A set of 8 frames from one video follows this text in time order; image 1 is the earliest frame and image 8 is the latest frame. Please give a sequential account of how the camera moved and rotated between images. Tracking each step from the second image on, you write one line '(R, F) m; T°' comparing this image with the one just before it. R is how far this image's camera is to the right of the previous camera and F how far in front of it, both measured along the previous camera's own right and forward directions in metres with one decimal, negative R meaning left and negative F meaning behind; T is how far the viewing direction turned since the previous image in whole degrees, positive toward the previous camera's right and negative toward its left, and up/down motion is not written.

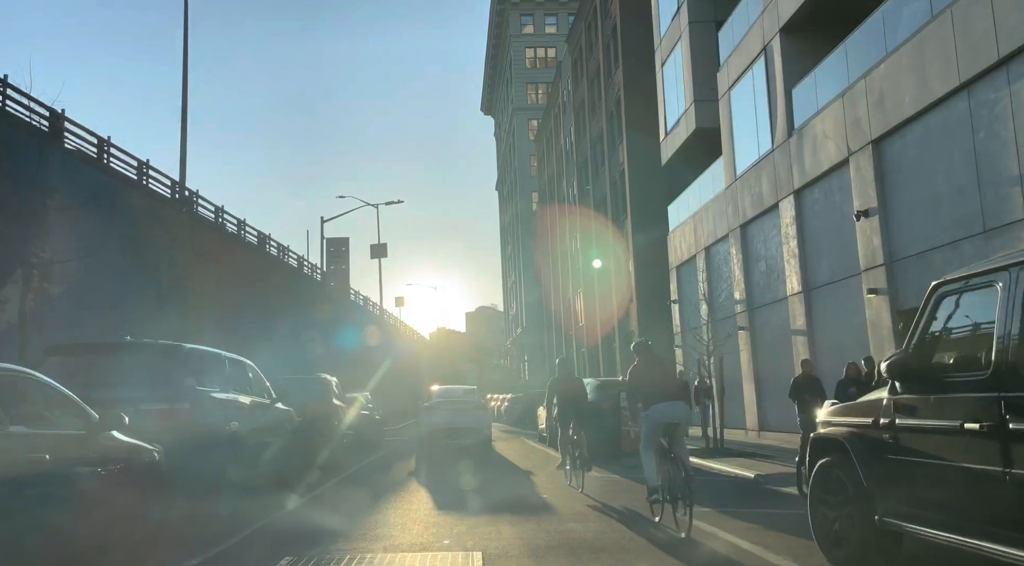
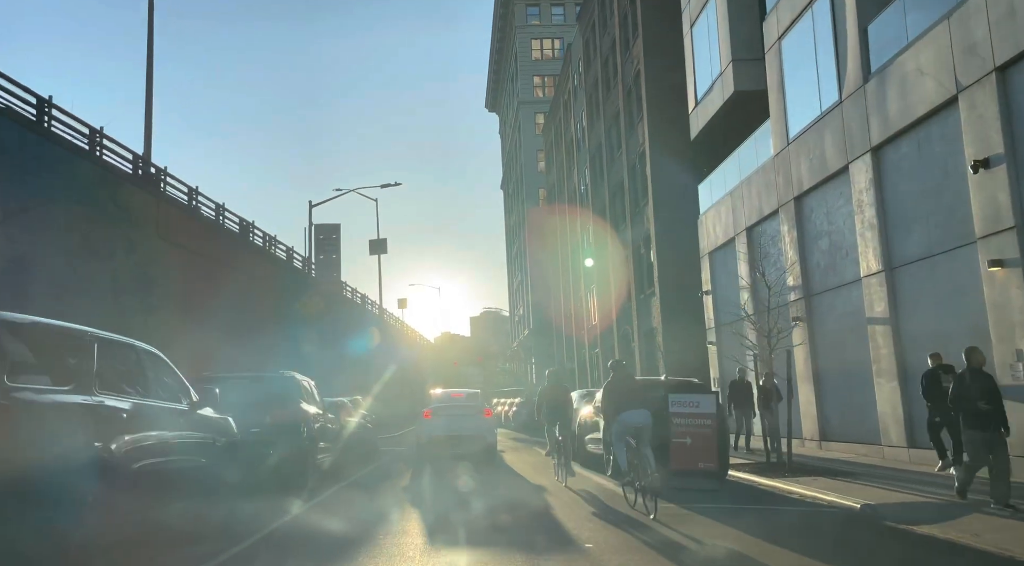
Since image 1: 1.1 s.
(-0.2, +2.8) m; 0°
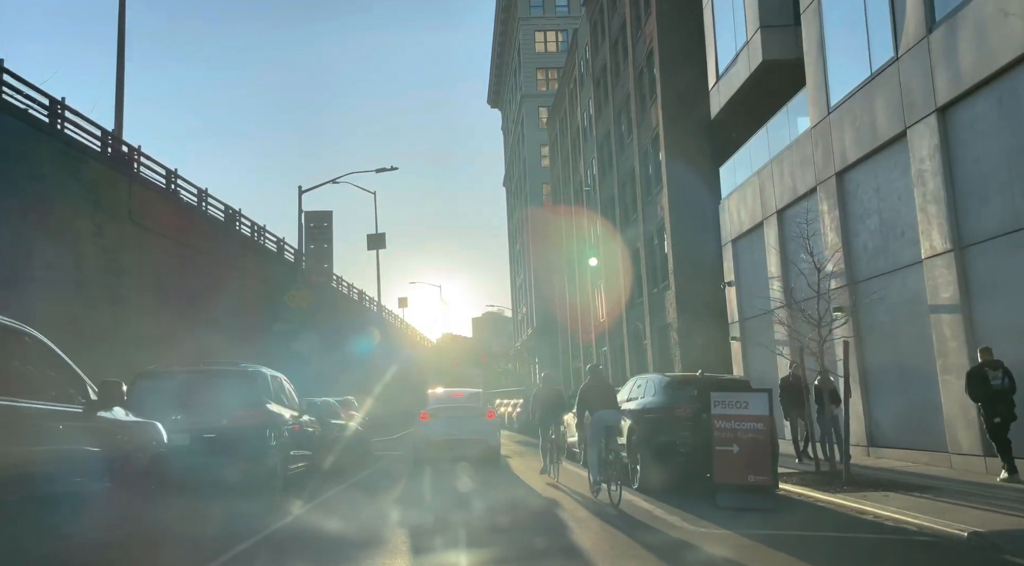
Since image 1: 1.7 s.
(-0.1, +1.7) m; 0°
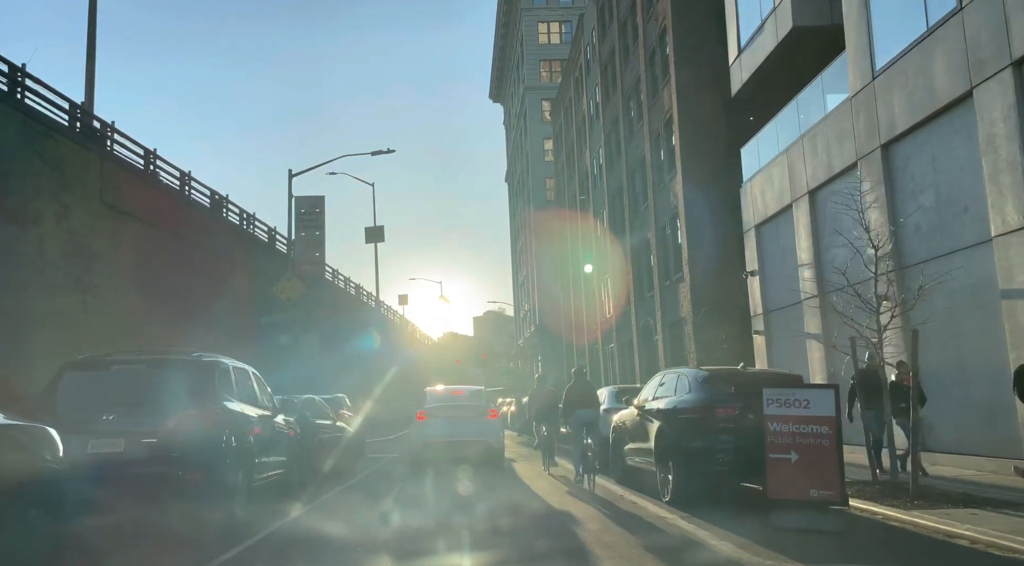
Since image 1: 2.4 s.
(-0.1, +1.5) m; 0°
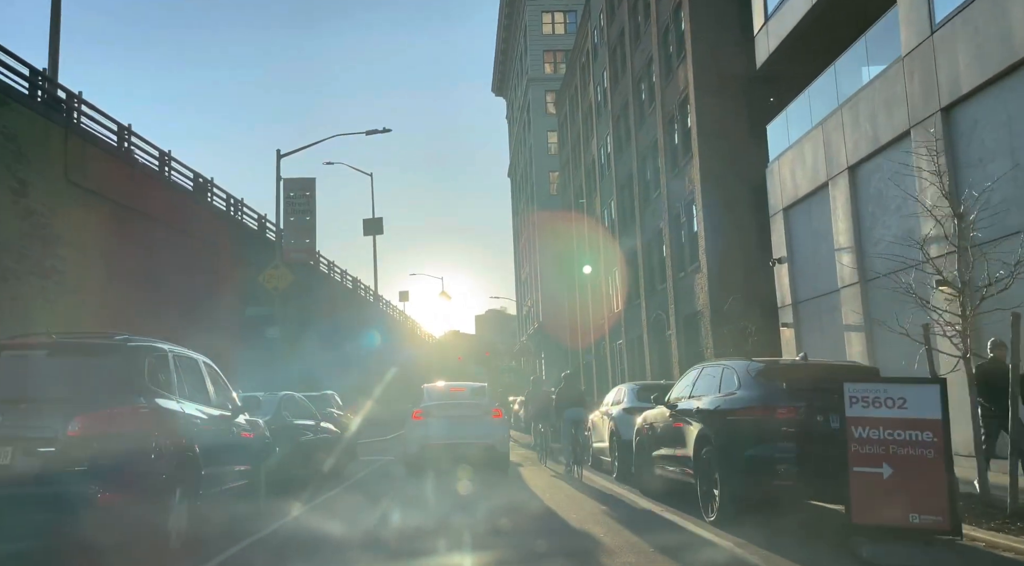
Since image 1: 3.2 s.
(-0.1, +1.5) m; 0°
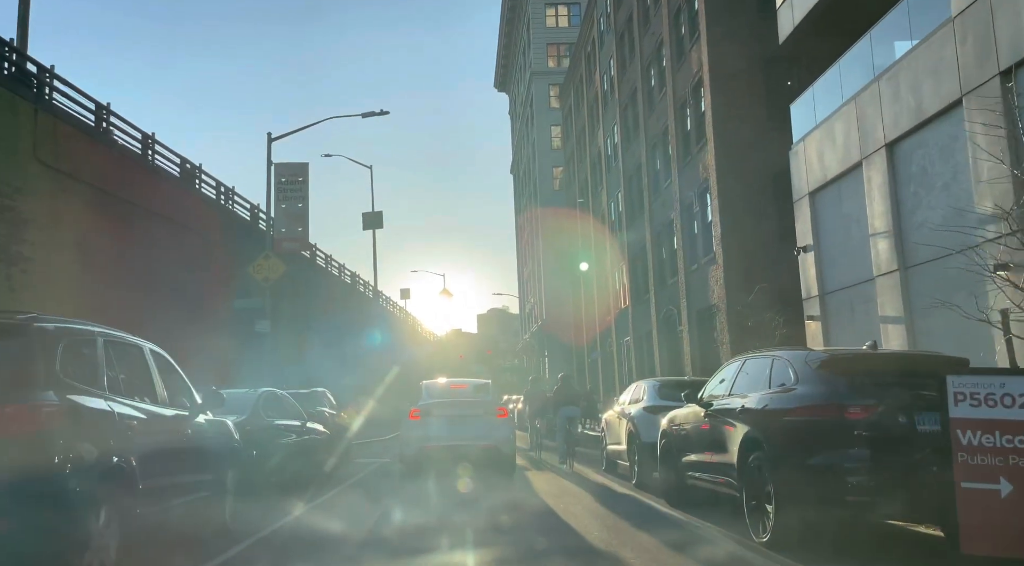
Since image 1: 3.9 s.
(-0.1, +1.2) m; 0°
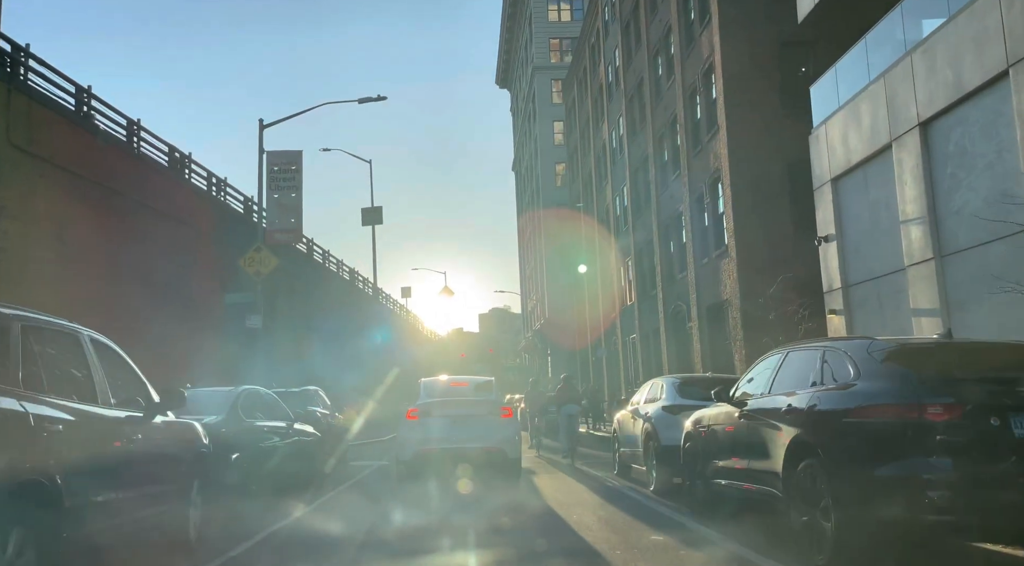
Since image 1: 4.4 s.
(0.0, +0.9) m; 0°
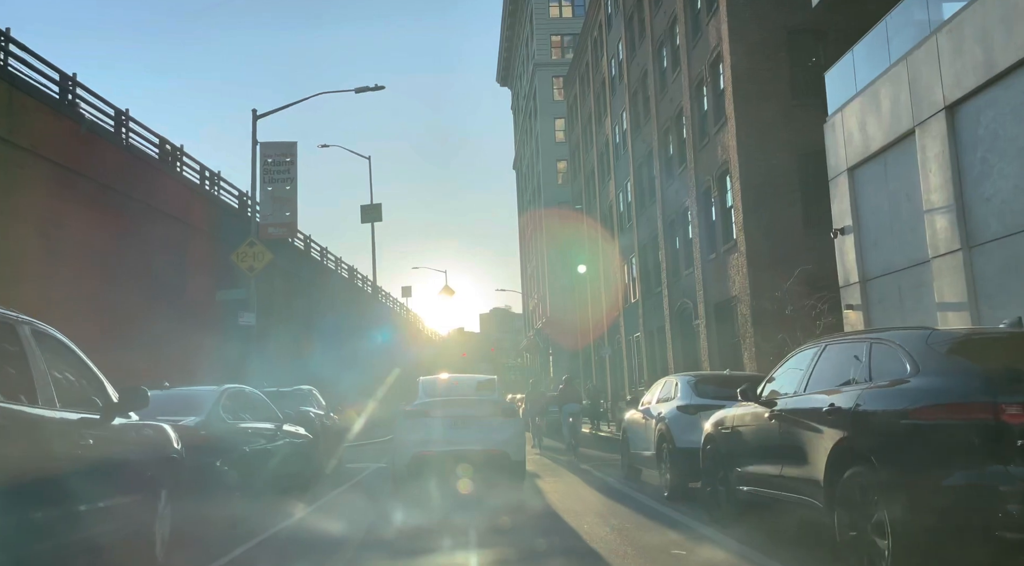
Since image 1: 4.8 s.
(0.0, +0.6) m; 0°
